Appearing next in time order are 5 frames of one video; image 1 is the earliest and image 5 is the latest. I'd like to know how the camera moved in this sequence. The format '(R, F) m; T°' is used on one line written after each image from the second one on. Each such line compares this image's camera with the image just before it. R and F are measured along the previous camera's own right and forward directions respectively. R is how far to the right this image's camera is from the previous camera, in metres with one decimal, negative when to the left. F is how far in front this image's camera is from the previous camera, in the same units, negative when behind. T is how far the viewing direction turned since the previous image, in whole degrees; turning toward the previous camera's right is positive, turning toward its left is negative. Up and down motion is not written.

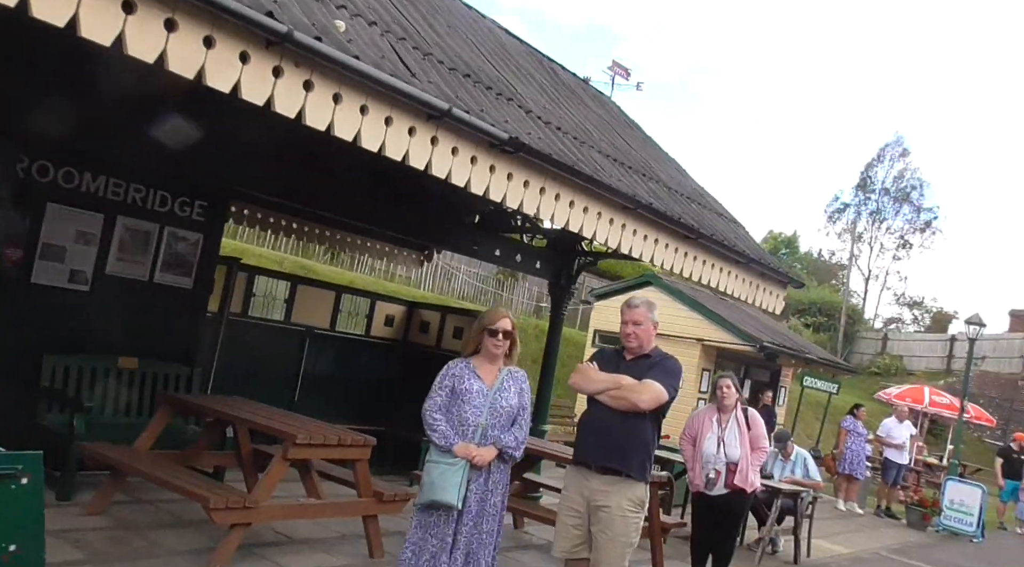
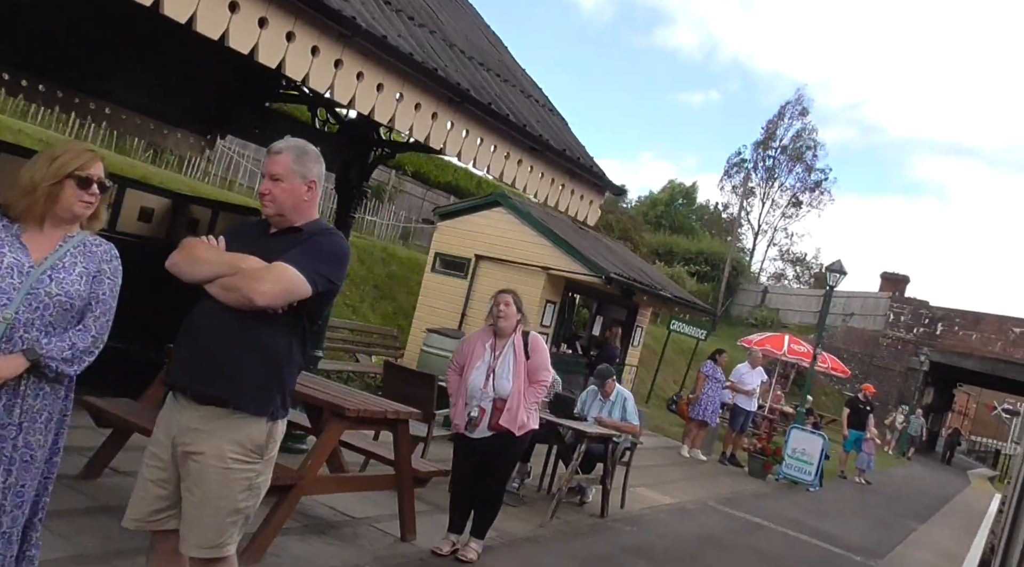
(+1.1, +1.4) m; +6°
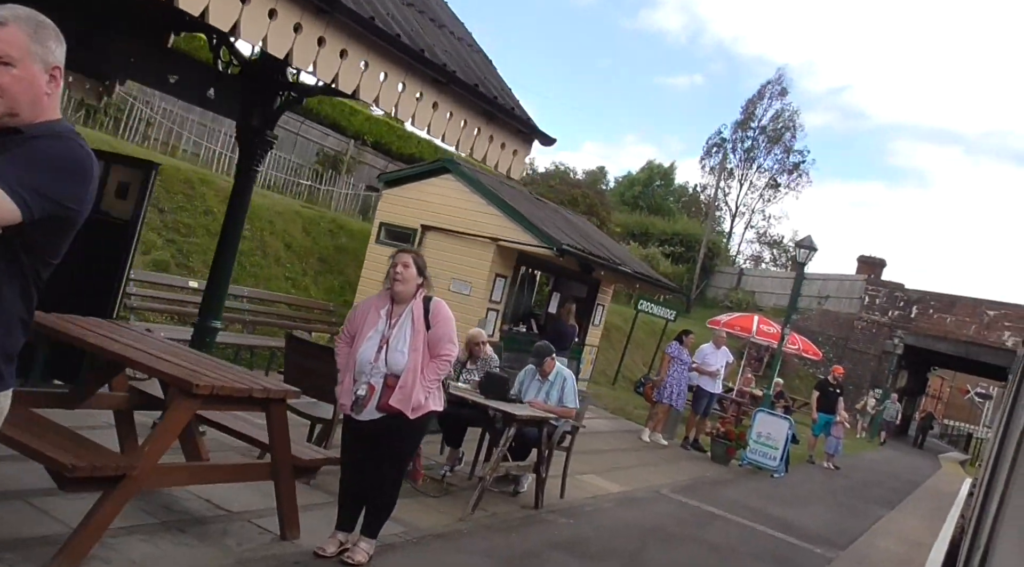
(+0.4, +0.8) m; +1°
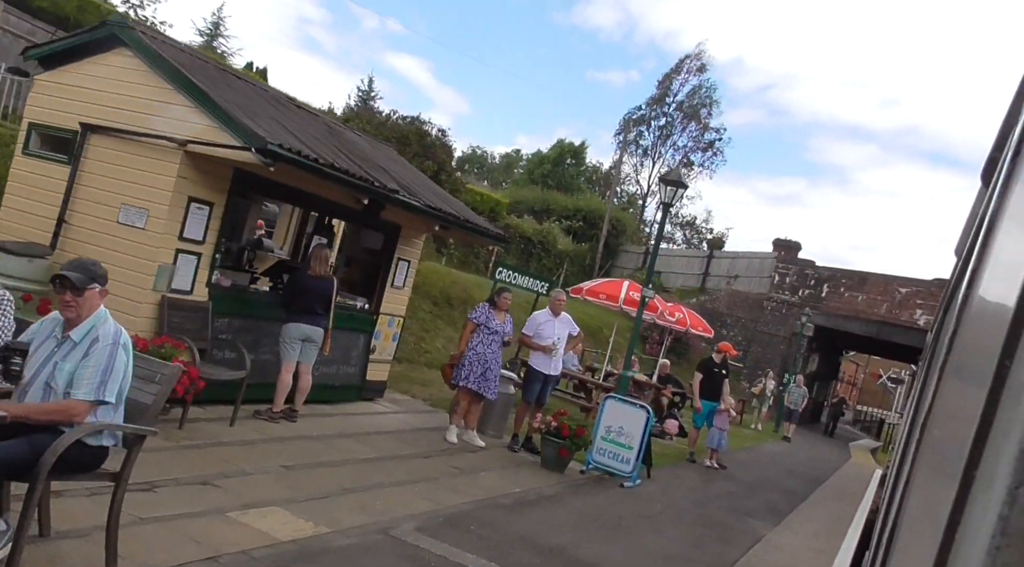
(+2.0, +3.6) m; +5°
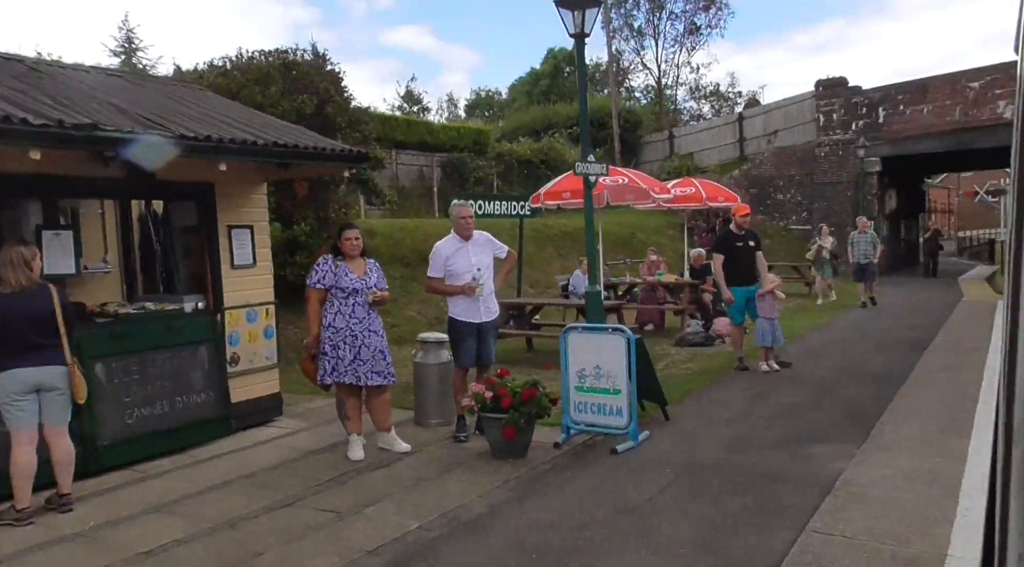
(+1.5, +3.4) m; -5°
